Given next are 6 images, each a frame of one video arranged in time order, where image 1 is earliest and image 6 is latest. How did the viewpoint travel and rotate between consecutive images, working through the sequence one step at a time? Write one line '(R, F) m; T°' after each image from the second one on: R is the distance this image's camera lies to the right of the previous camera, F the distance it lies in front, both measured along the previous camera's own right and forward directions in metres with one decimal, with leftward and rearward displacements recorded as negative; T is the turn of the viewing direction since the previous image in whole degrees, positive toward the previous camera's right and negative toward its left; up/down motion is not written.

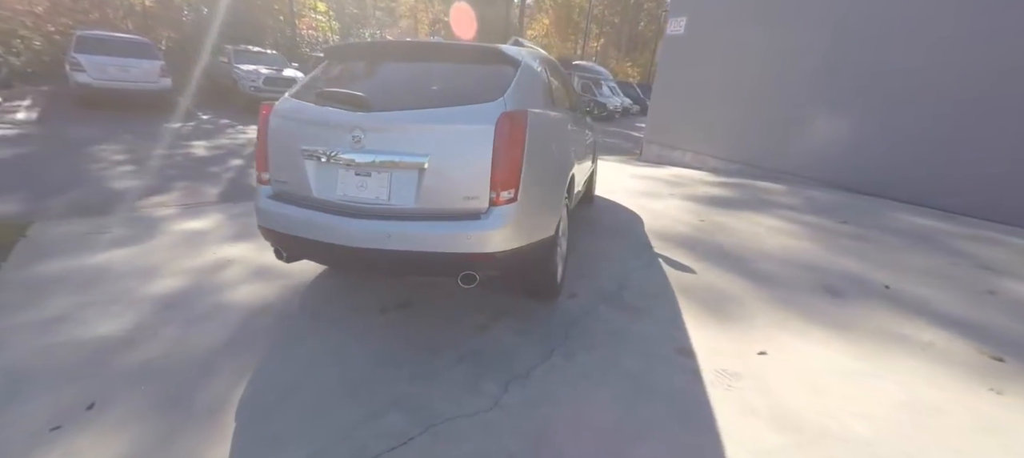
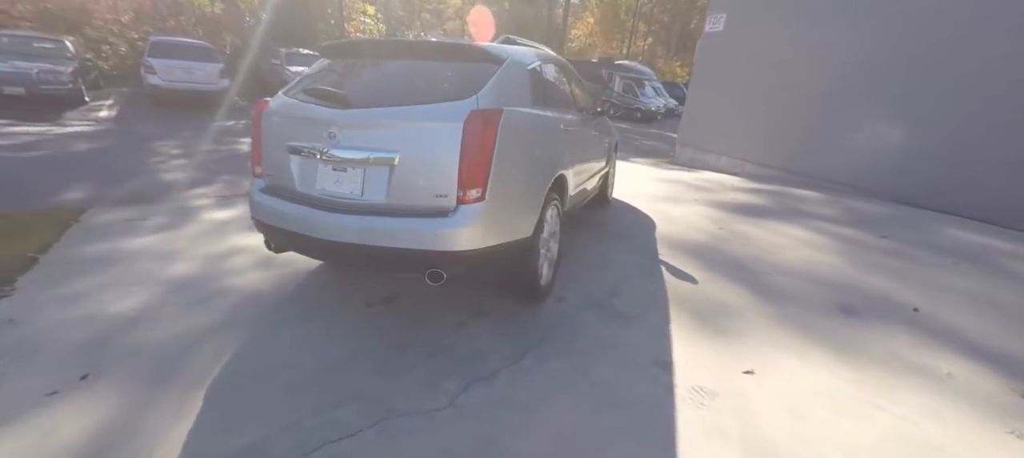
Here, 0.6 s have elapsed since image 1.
(+0.6, 0.0) m; -8°
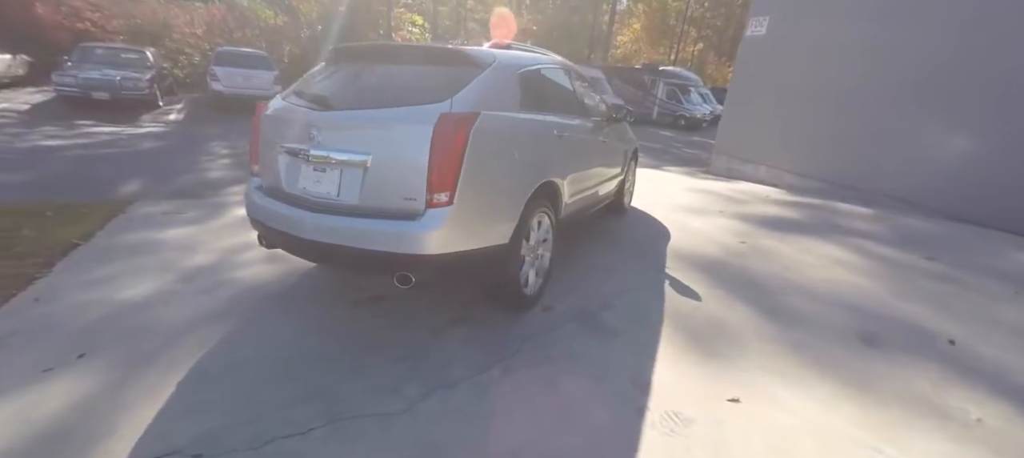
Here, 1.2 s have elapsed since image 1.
(+0.6, +0.1) m; -8°
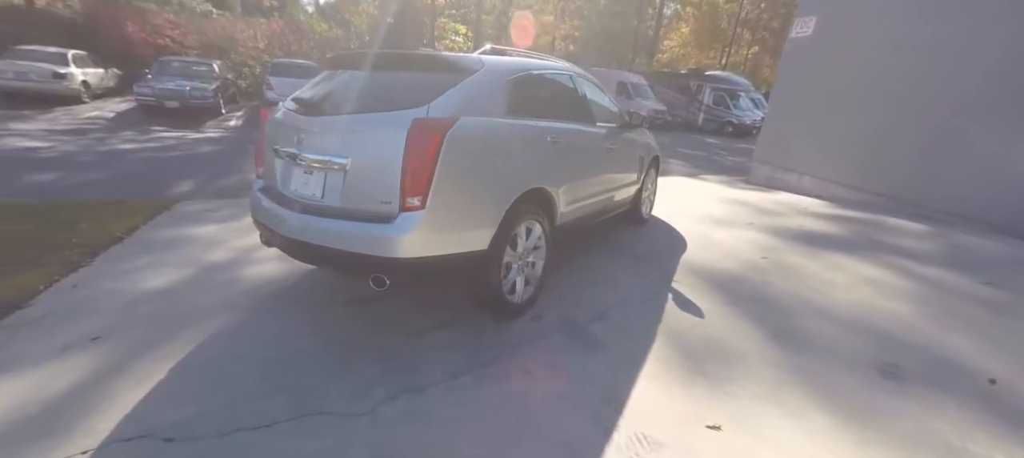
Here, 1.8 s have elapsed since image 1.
(+0.5, +0.1) m; -8°
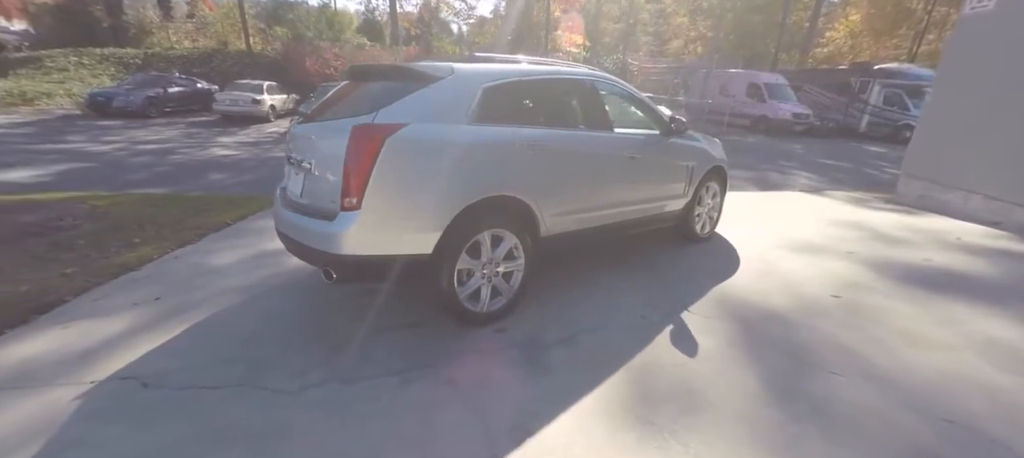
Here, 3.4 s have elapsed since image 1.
(+1.5, +0.4) m; -22°
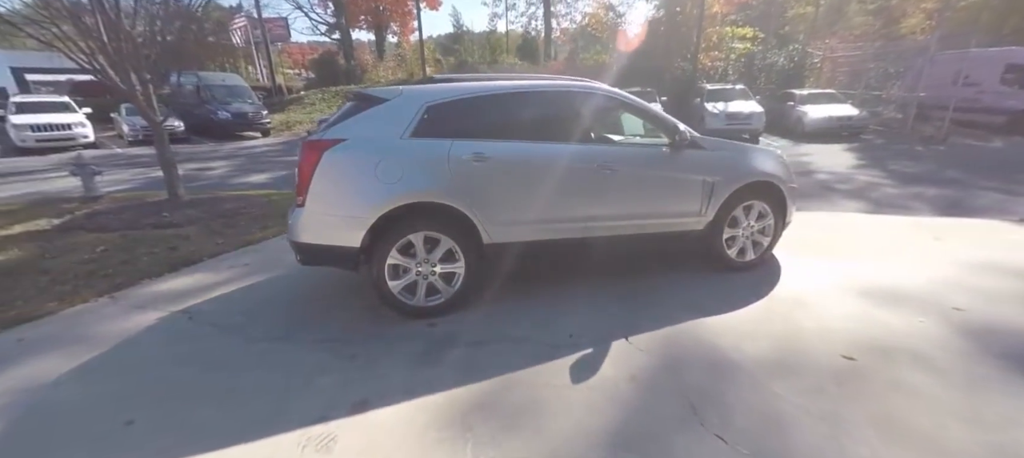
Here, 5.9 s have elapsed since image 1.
(+1.8, +1.0) m; -29°
